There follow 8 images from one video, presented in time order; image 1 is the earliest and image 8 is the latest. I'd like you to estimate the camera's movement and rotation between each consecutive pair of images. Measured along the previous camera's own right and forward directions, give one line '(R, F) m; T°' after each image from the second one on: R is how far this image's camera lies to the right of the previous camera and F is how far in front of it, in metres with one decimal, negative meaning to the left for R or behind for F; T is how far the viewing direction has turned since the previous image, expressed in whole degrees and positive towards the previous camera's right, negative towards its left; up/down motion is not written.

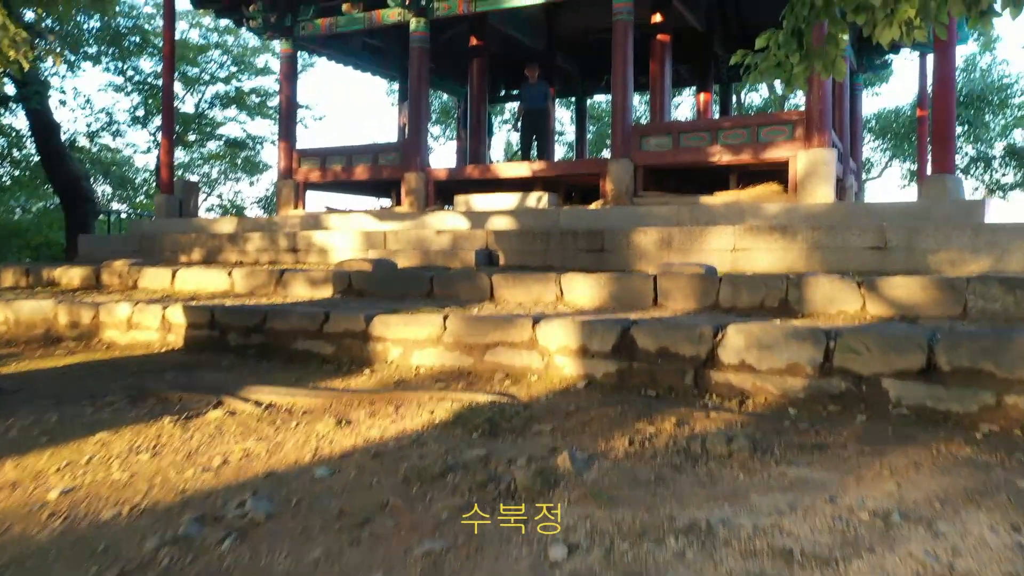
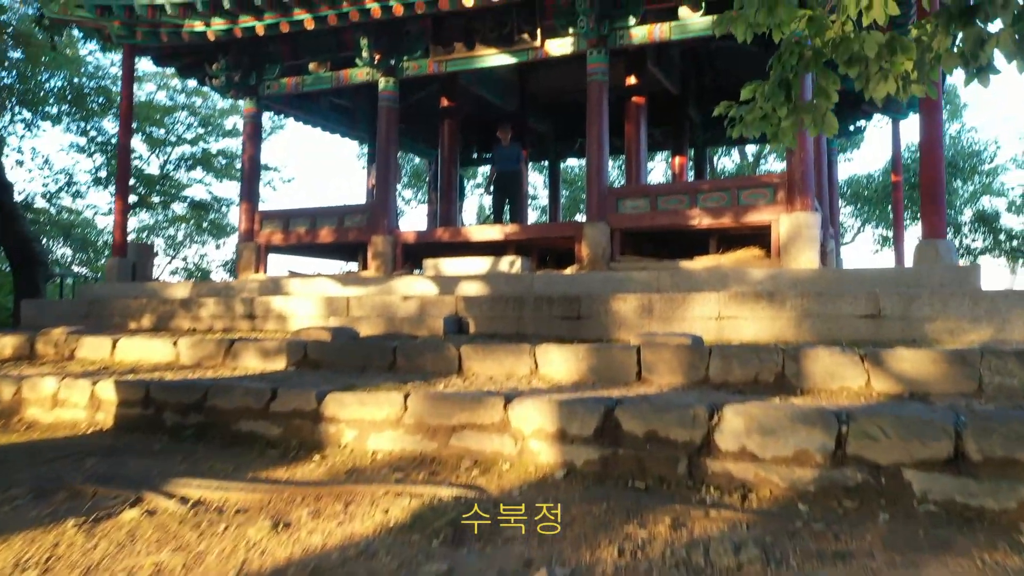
(0.0, +0.5) m; +2°
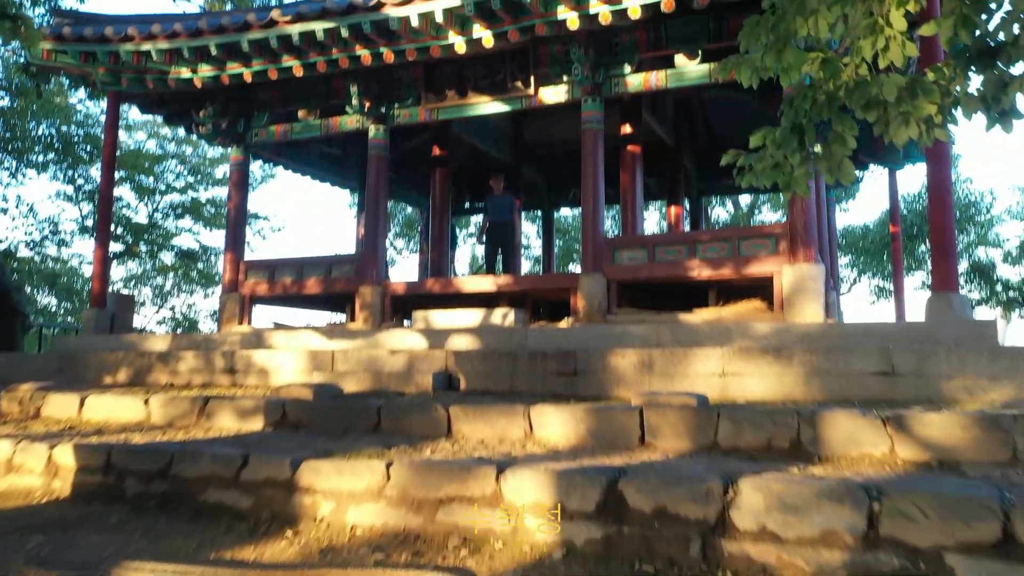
(0.0, +0.3) m; +1°
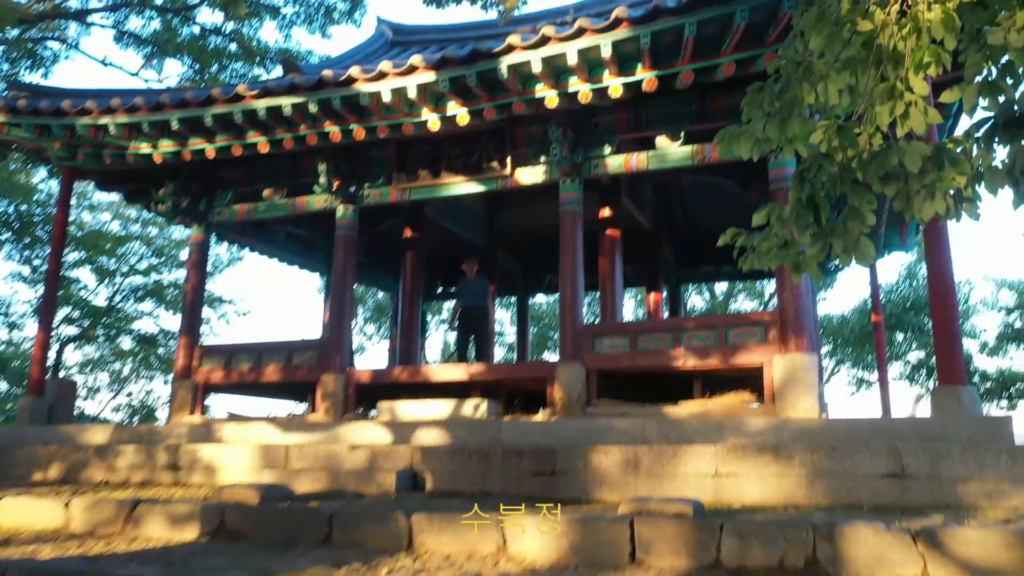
(0.0, +0.6) m; +2°
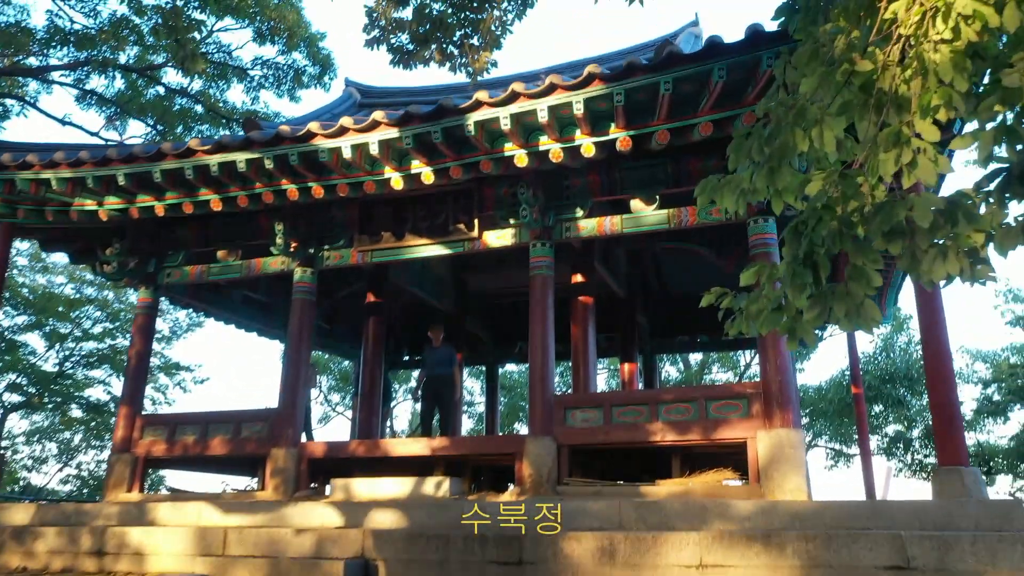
(+0.1, +0.5) m; +2°
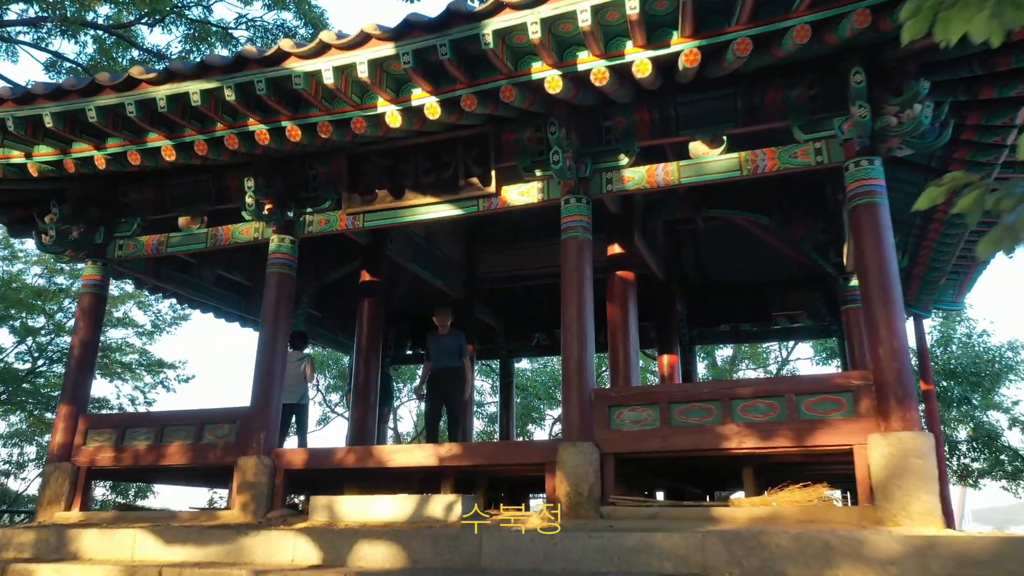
(-0.2, +1.8) m; 0°
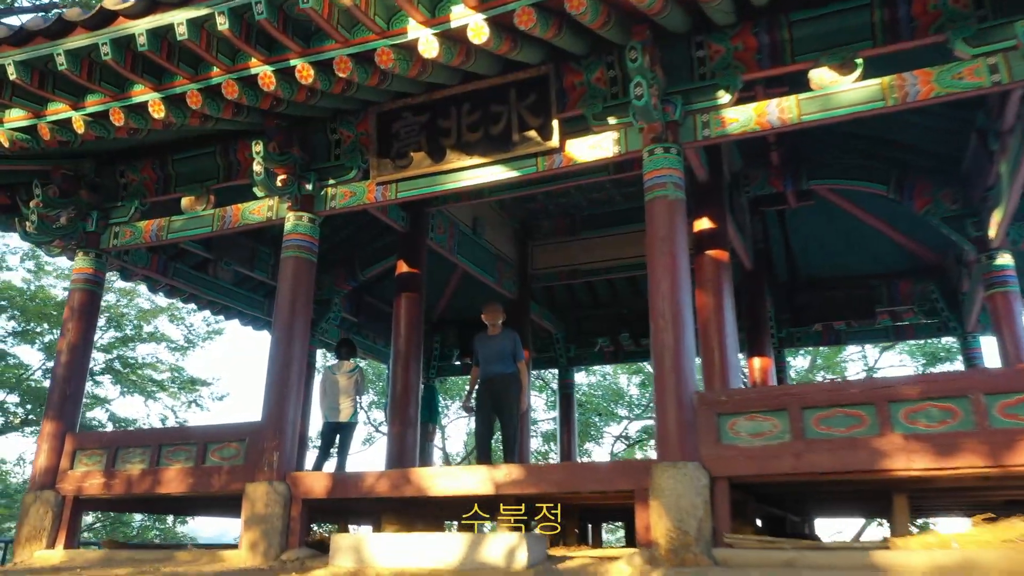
(-0.2, +1.4) m; -3°
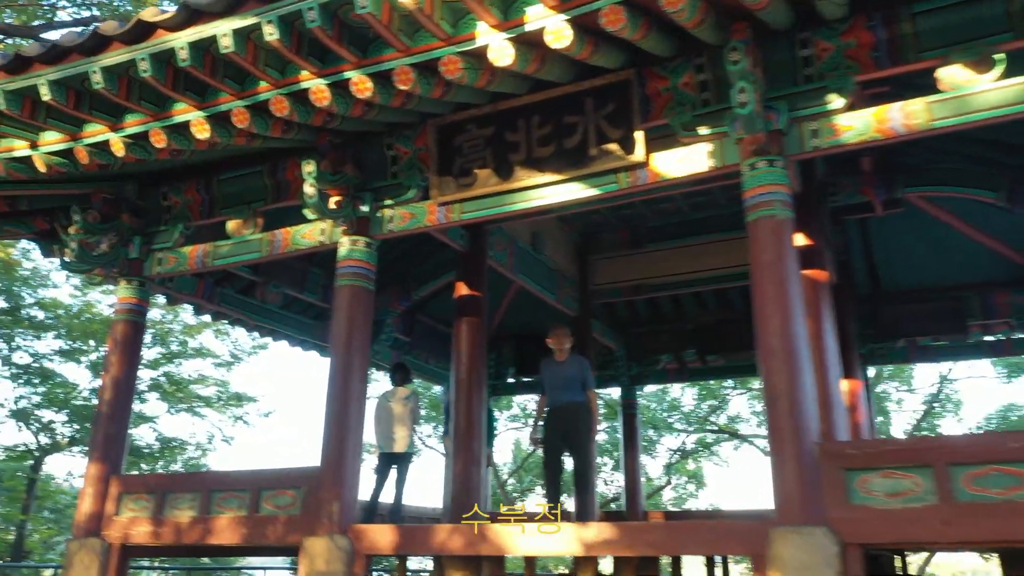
(-0.3, +0.6) m; -3°
